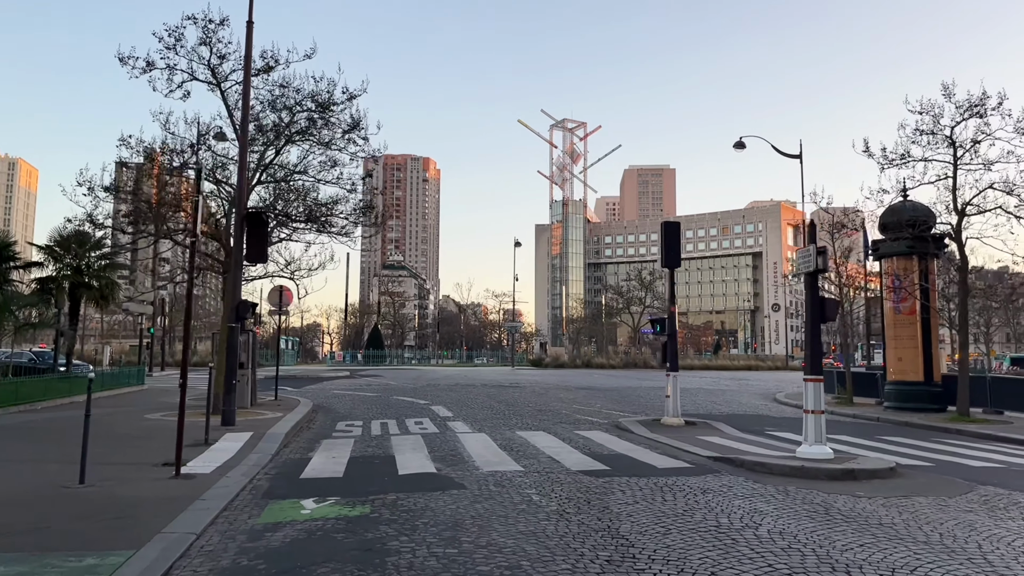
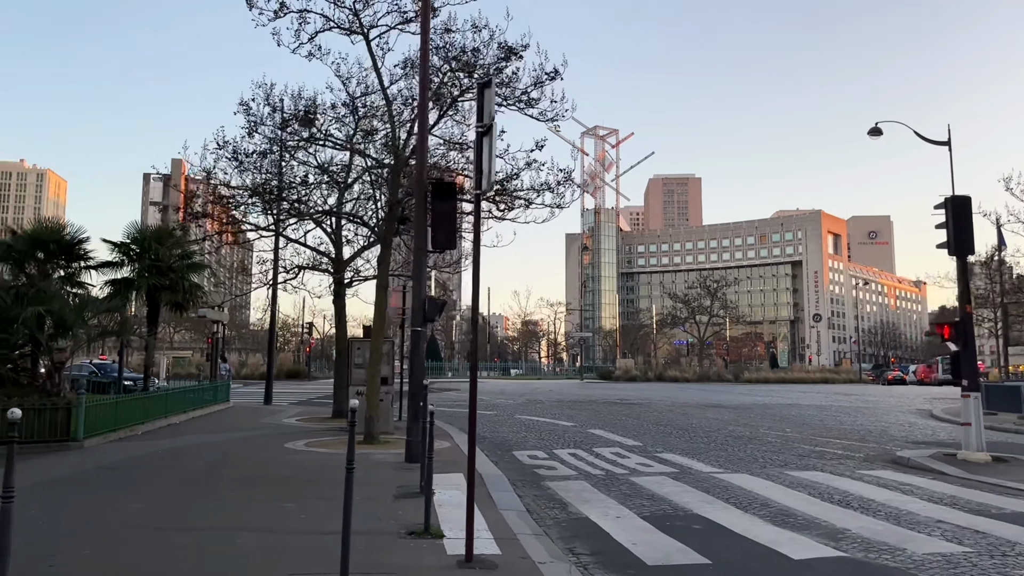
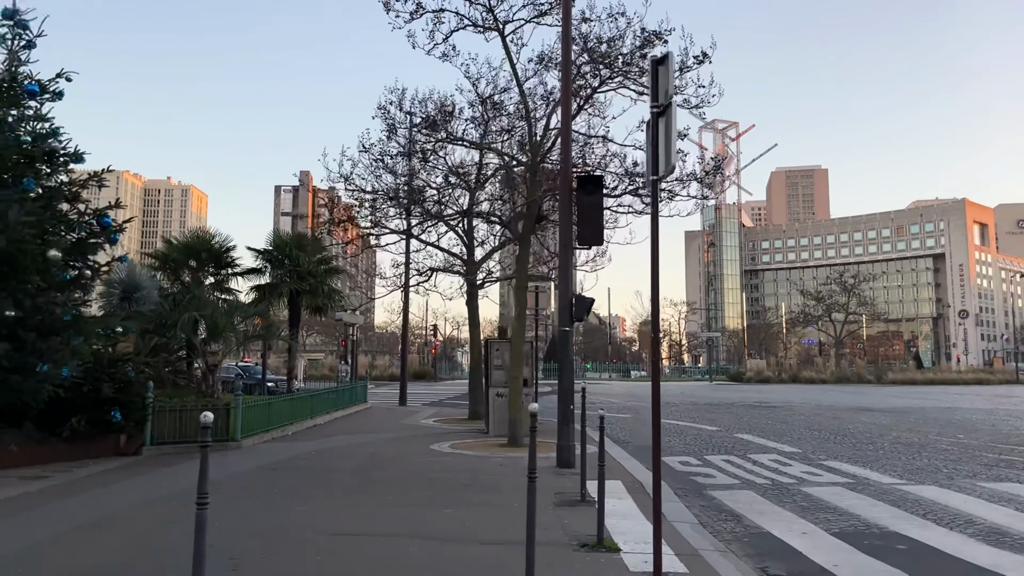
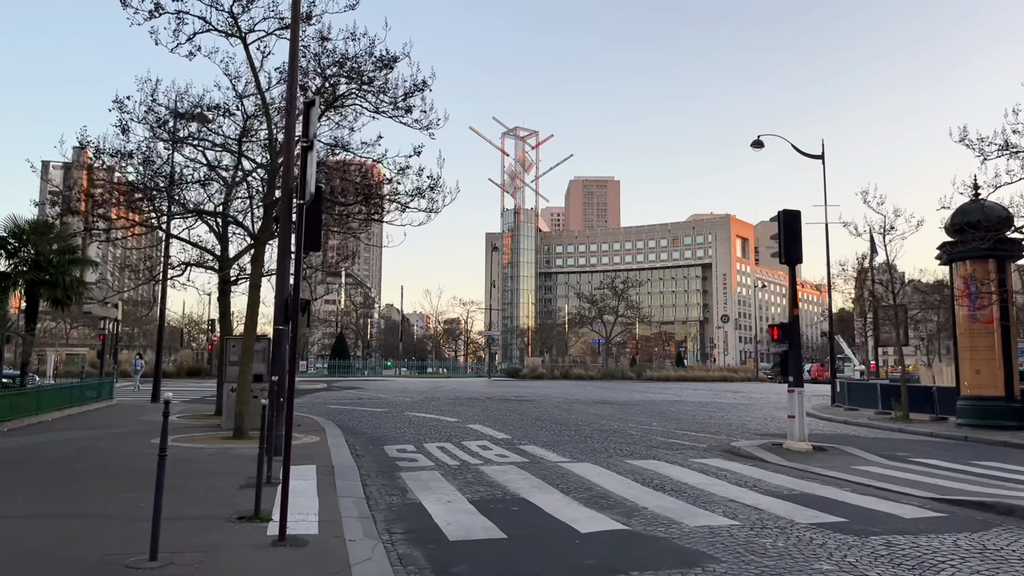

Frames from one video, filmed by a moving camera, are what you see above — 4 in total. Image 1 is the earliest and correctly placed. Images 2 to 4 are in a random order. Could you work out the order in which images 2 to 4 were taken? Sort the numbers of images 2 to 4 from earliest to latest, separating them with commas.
4, 2, 3
